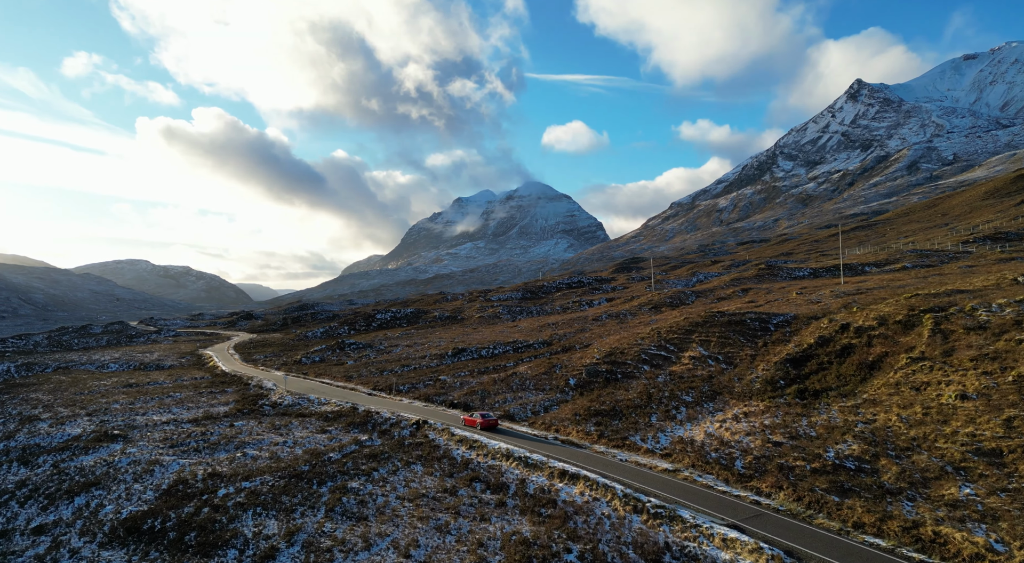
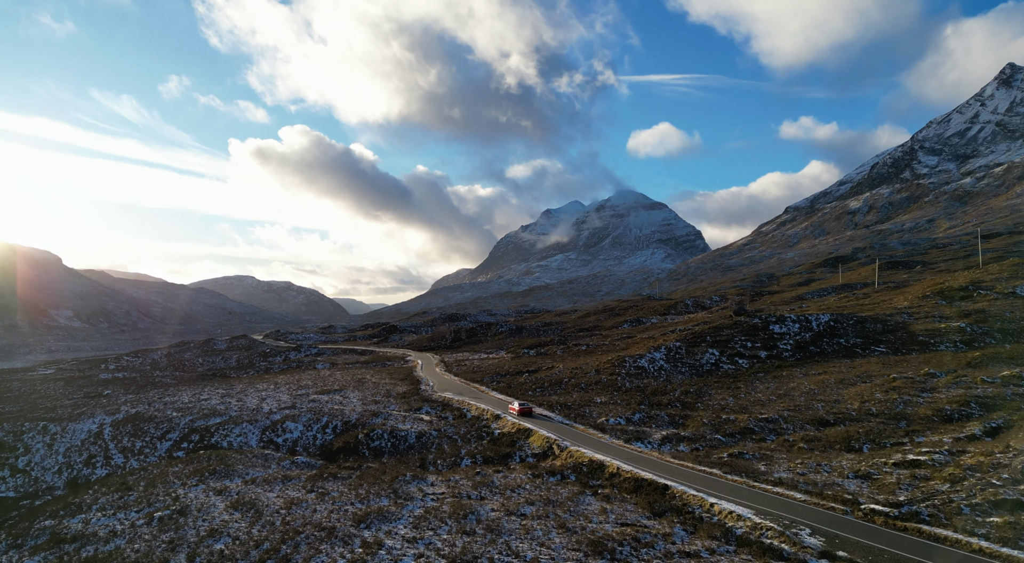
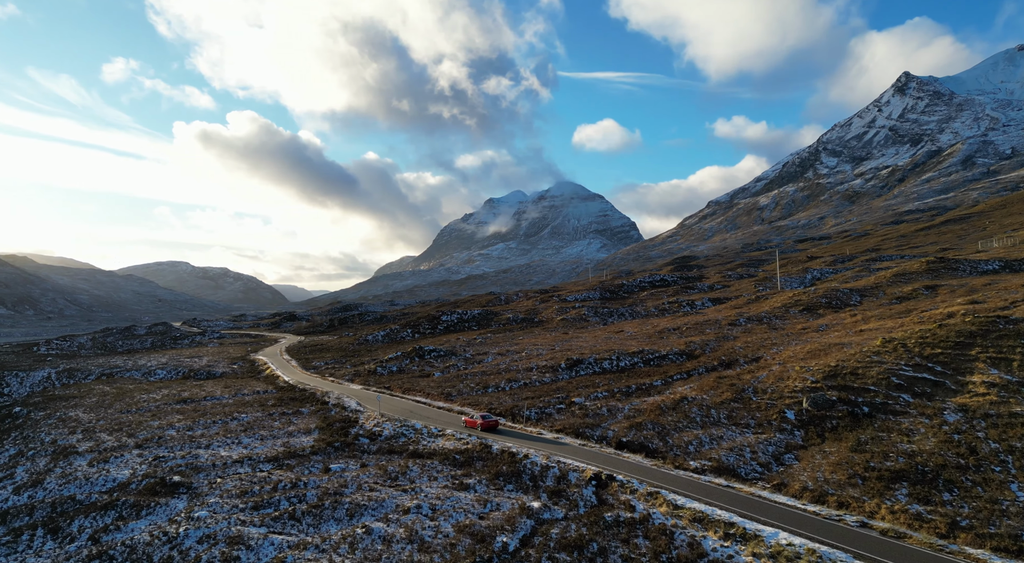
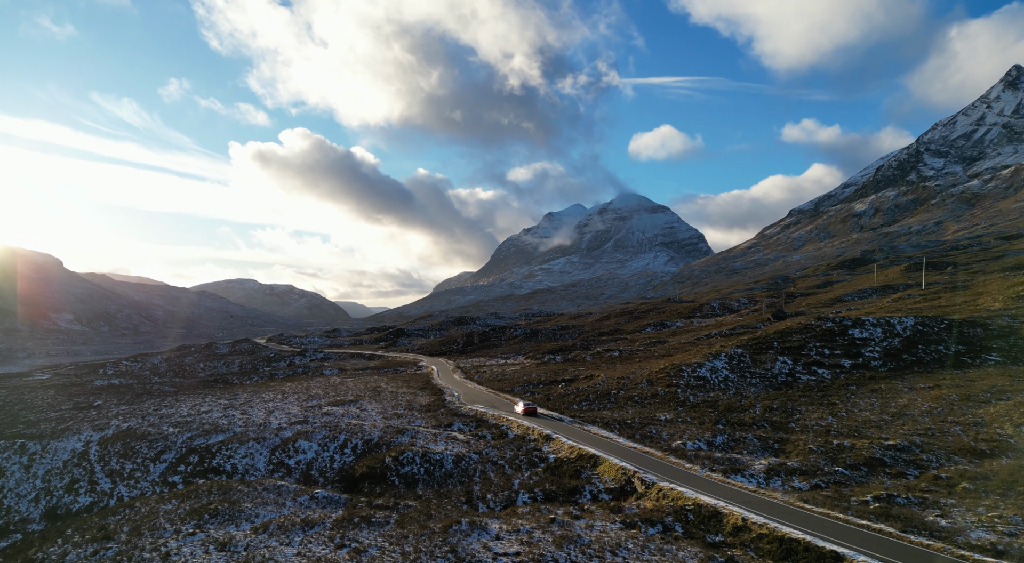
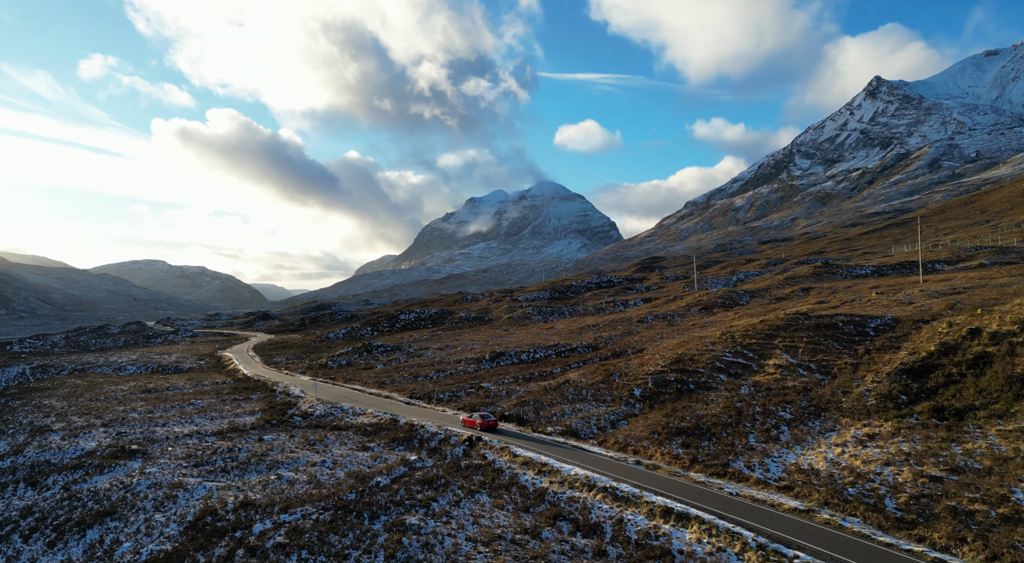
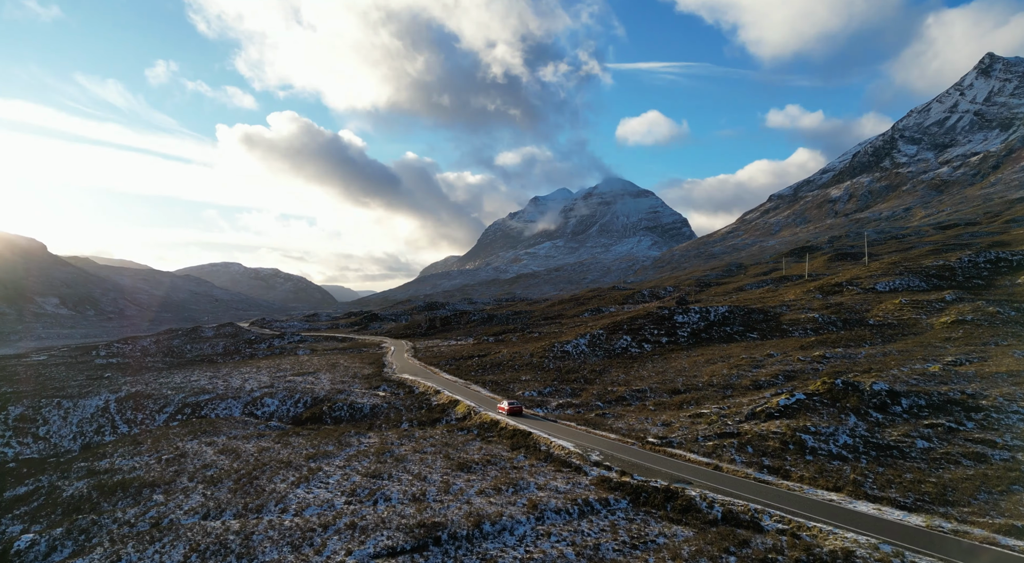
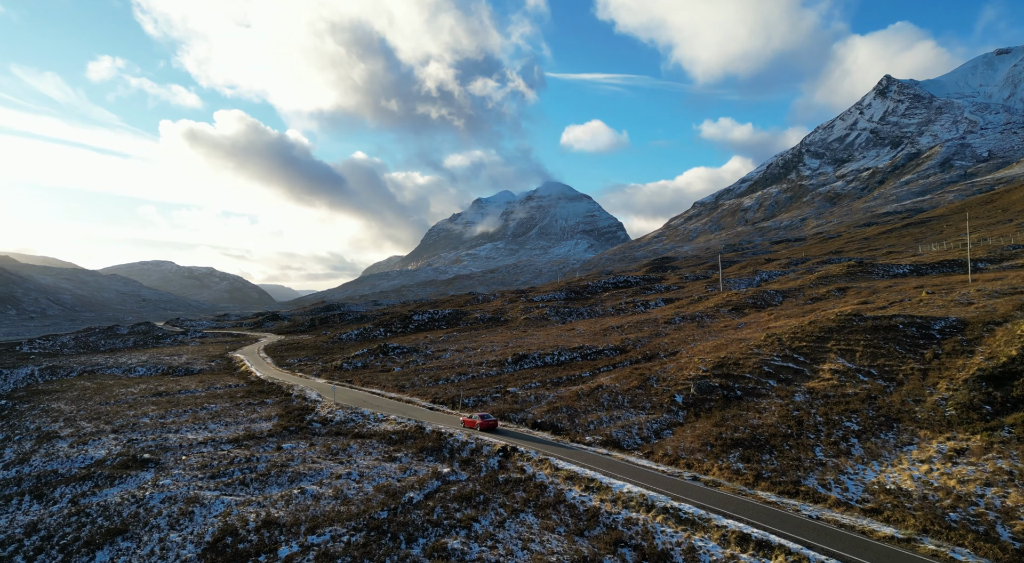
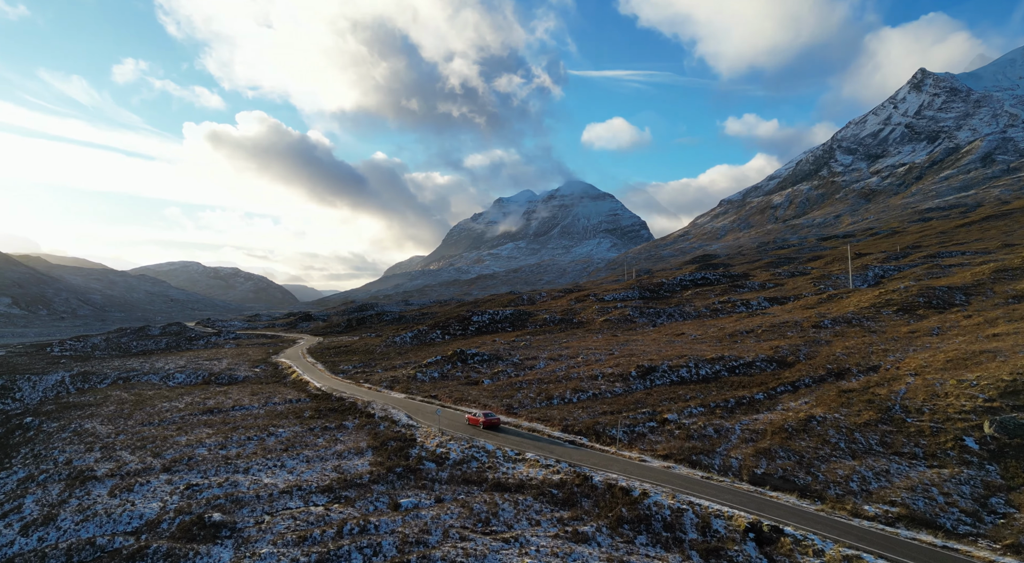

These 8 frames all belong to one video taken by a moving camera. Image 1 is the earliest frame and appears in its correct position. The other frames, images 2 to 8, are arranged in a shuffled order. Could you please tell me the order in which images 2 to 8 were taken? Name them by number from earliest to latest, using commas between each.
5, 7, 3, 8, 6, 2, 4
